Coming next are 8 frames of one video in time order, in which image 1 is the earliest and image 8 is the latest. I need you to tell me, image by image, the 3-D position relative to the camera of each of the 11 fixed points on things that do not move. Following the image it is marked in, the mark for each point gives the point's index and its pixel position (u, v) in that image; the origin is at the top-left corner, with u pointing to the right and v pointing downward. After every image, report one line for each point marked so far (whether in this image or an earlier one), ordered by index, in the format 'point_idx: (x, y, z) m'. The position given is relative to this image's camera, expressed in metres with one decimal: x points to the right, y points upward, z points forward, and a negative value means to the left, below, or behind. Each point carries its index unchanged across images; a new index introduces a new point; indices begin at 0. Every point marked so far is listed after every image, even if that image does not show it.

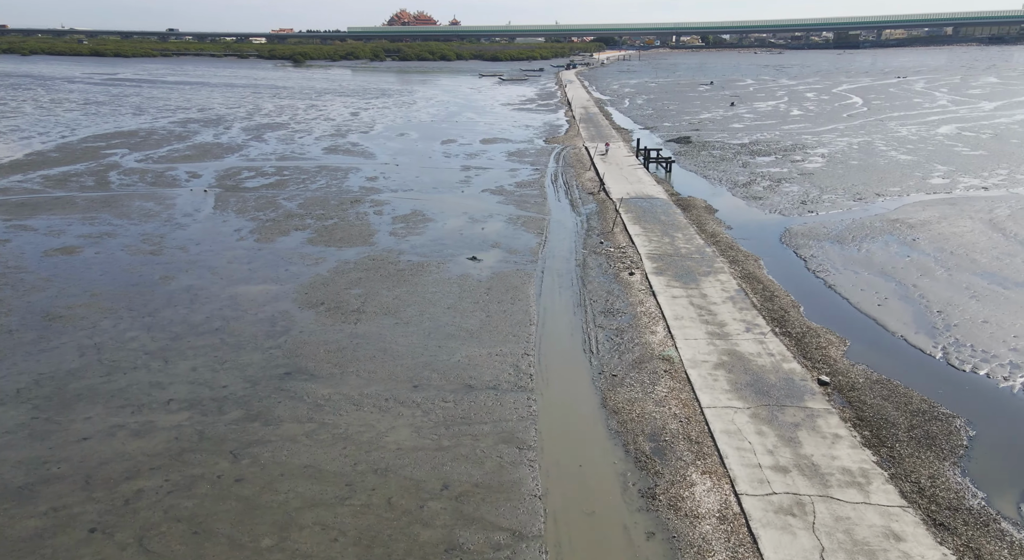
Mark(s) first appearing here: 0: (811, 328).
0: (+3.9, -0.6, +8.7) m
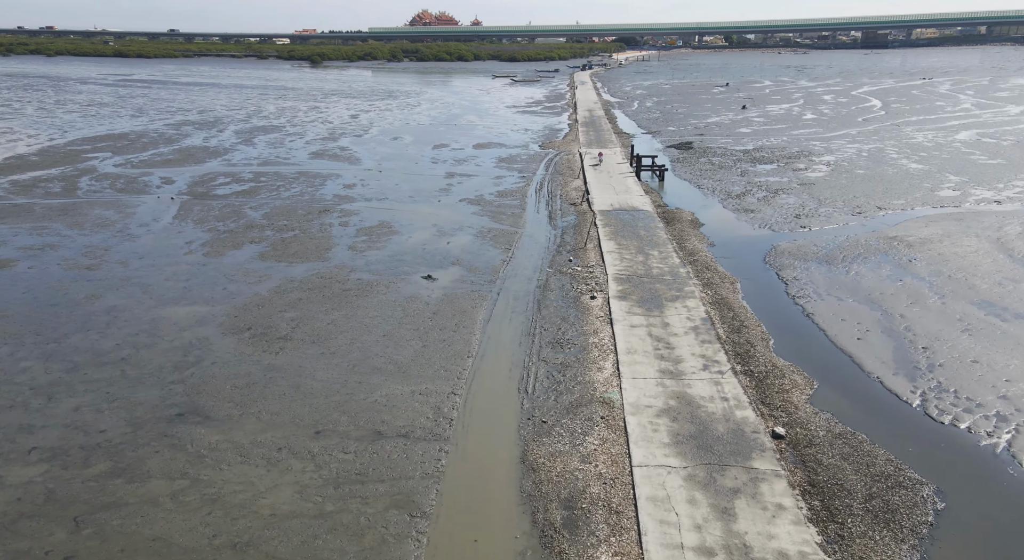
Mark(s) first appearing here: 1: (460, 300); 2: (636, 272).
0: (+3.1, -1.0, +7.8) m
1: (-0.8, -0.3, +9.9) m
2: (+2.0, +0.1, +10.9) m
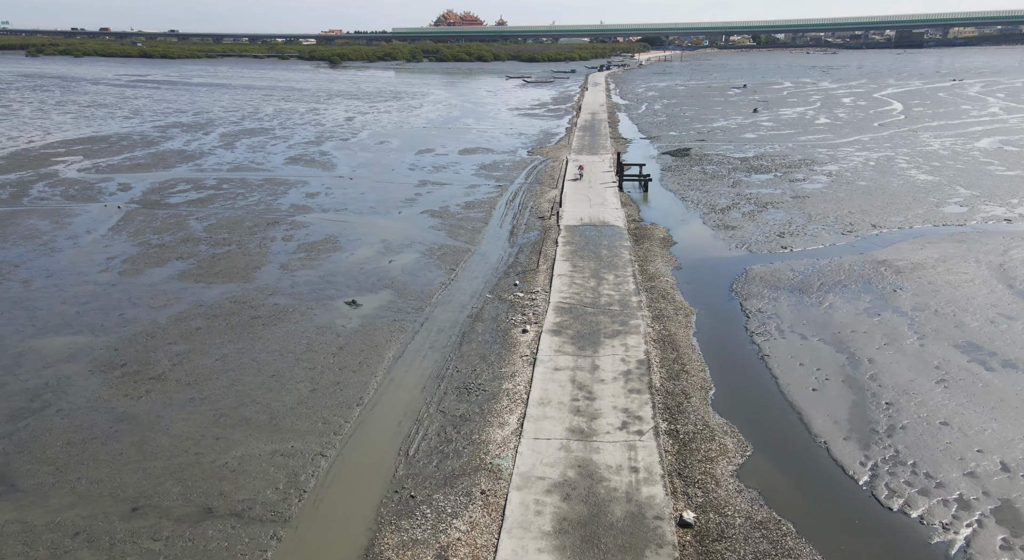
0: (+2.0, -1.5, +6.7) m
1: (-1.8, -0.7, +8.9) m
2: (+1.0, -0.3, +9.9) m
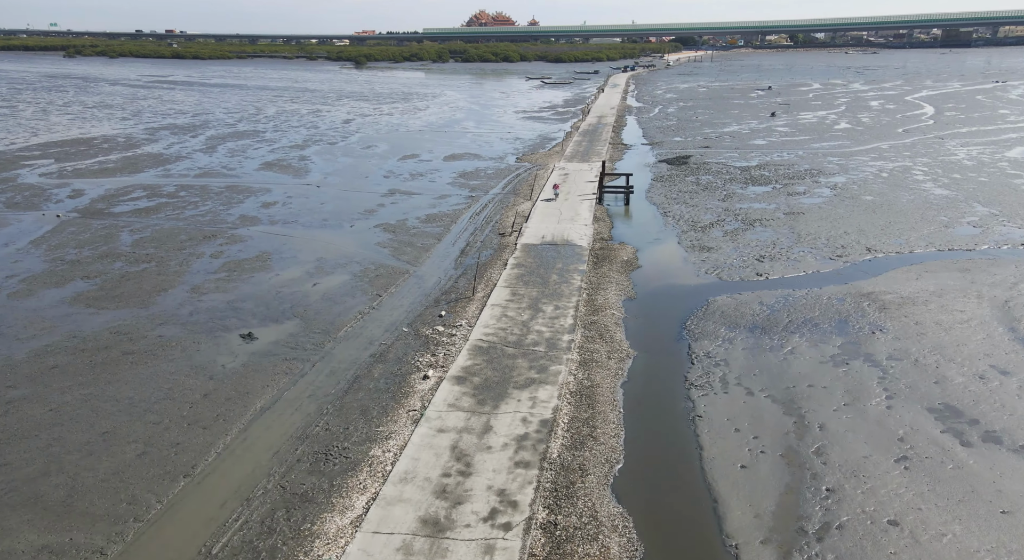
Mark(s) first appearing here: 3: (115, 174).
0: (+0.7, -1.9, +5.4) m
1: (-3.0, -1.1, +7.8) m
2: (-0.1, -0.8, +8.6) m
3: (-11.7, +3.1, +19.8) m
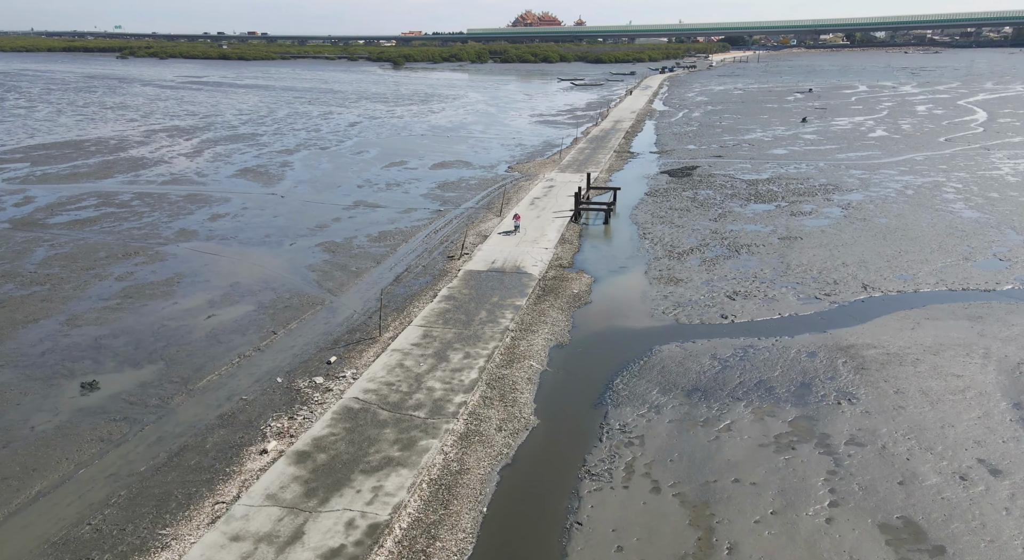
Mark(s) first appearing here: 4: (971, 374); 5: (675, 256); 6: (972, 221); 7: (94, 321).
0: (-0.8, -2.5, +4.0) m
1: (-4.3, -1.6, +6.5) m
2: (-1.4, -1.3, +7.2) m
3: (-12.2, +2.8, +19.0) m
4: (+5.5, -1.1, +8.0) m
5: (+3.1, +0.5, +12.8) m
6: (+11.1, +1.5, +16.3) m
7: (-5.8, -0.6, +9.3) m
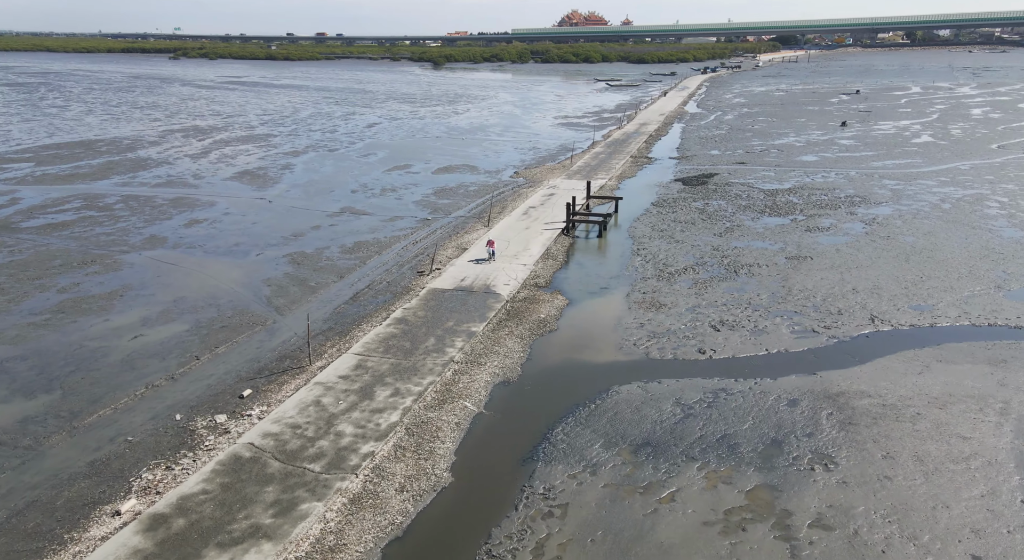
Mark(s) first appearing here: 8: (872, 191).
0: (-1.9, -2.8, +3.1) m
1: (-5.2, -1.8, +5.8) m
2: (-2.2, -1.6, +6.4) m
3: (-12.2, +2.8, +18.8) m
4: (+4.8, -1.6, +6.7) m
5: (+2.7, +0.1, +11.7) m
6: (+10.9, +0.9, +14.6) m
7: (-6.4, -0.8, +8.7) m
8: (+10.3, +2.6, +19.3) m
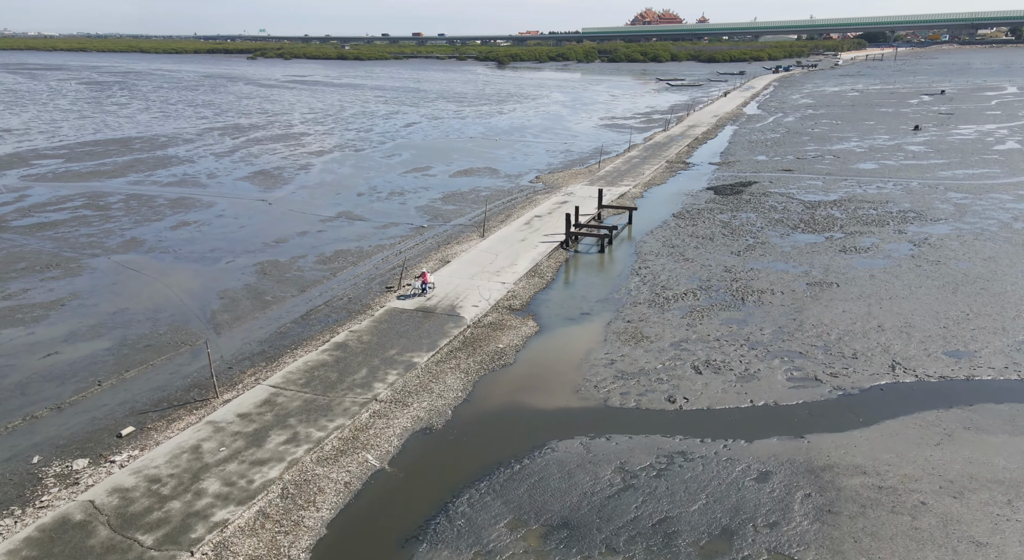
0: (-3.2, -3.0, +2.2) m
1: (-6.2, -1.9, +5.2) m
2: (-3.2, -1.8, +5.4) m
3: (-11.8, +2.8, +18.8) m
4: (+3.8, -2.0, +5.2) m
5: (+2.3, -0.3, +10.3) m
6: (+10.8, +0.3, +12.4) m
7: (-7.1, -0.9, +8.1) m
8: (+10.7, +1.9, +17.1) m
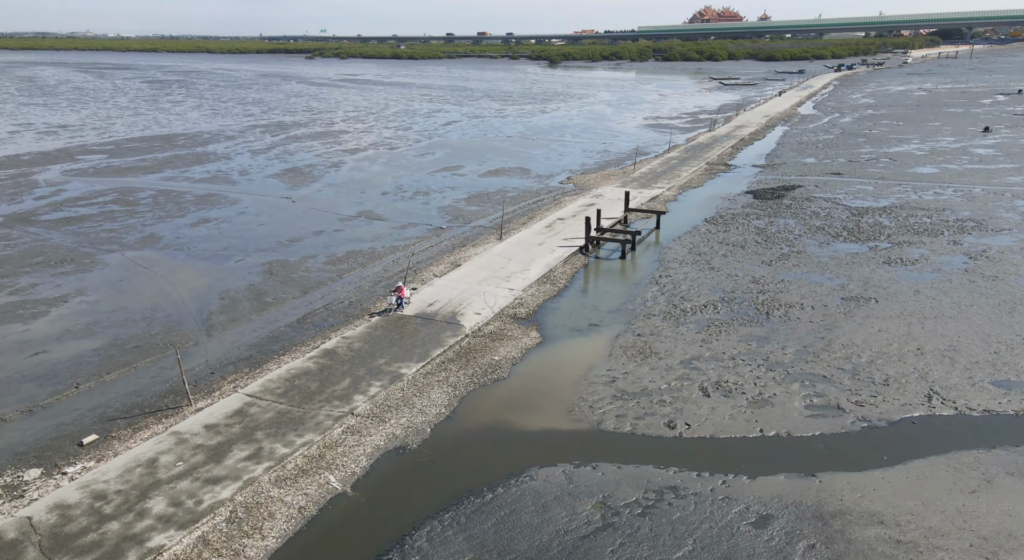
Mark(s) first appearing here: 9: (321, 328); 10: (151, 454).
0: (-3.7, -3.1, +1.9) m
1: (-6.5, -1.9, +5.2) m
2: (-3.5, -1.9, +5.2) m
3: (-11.0, +3.0, +19.1) m
4: (+3.5, -2.2, +4.4) m
5: (+2.3, -0.5, +9.6) m
6: (+11.0, -0.1, +11.1) m
7: (-7.2, -0.8, +8.1) m
8: (+11.3, +1.6, +15.8) m
9: (-2.6, -0.6, +9.1) m
10: (-3.2, -1.6, +6.1) m
